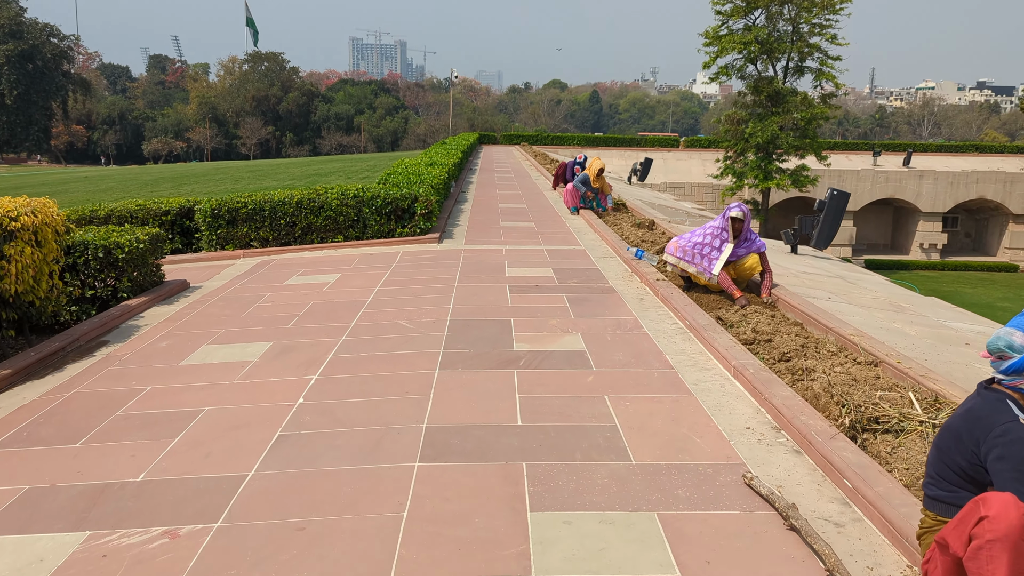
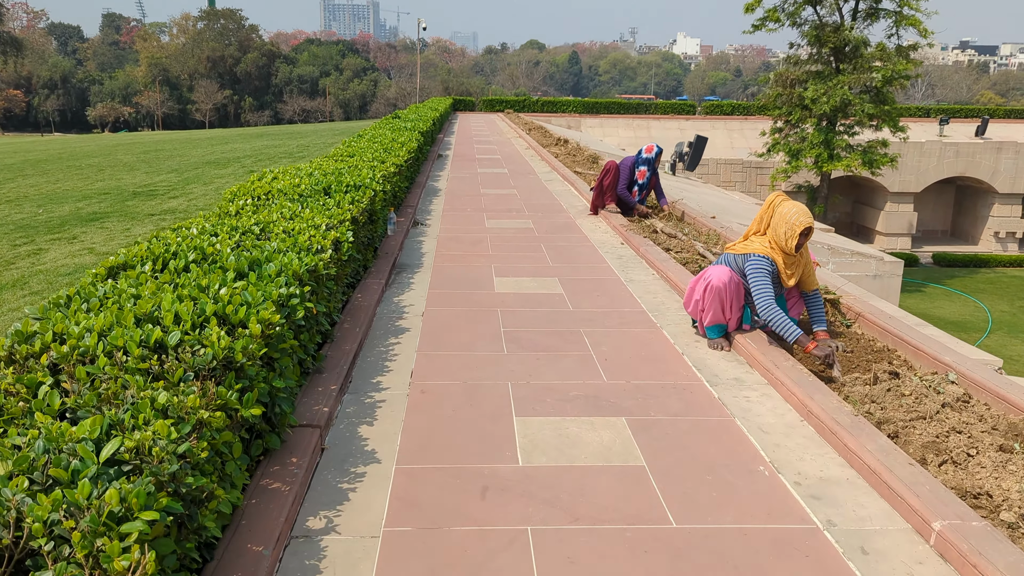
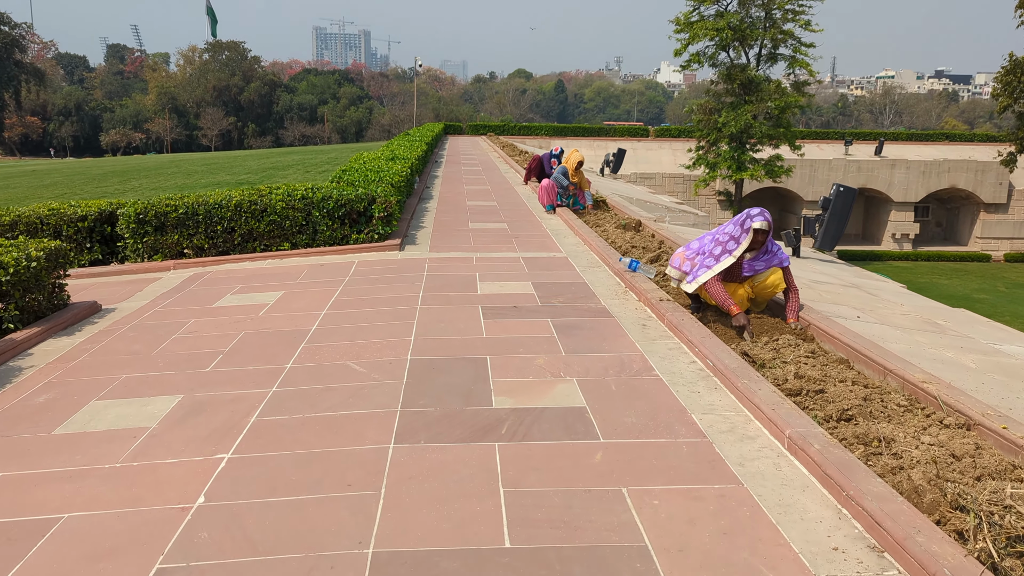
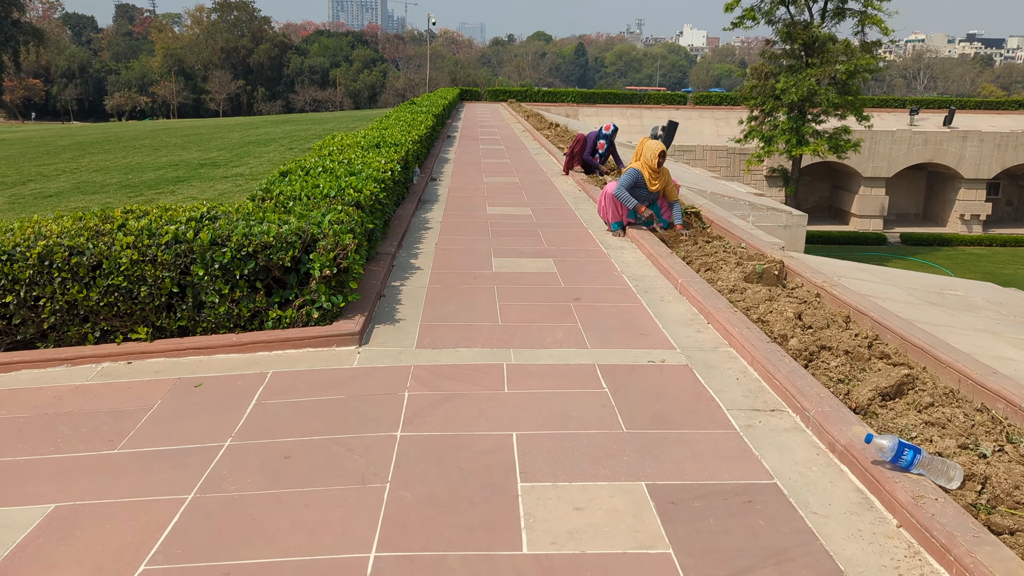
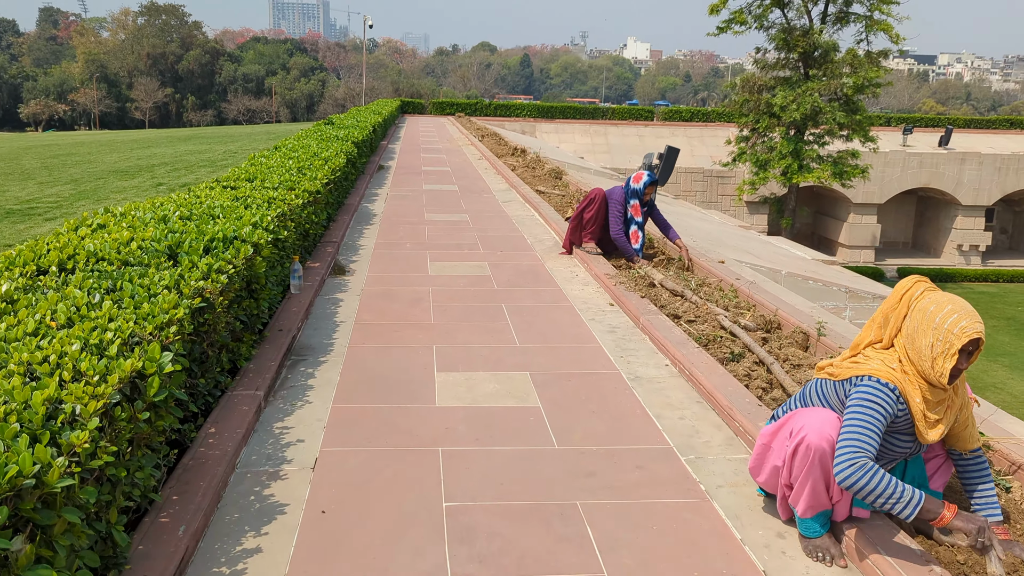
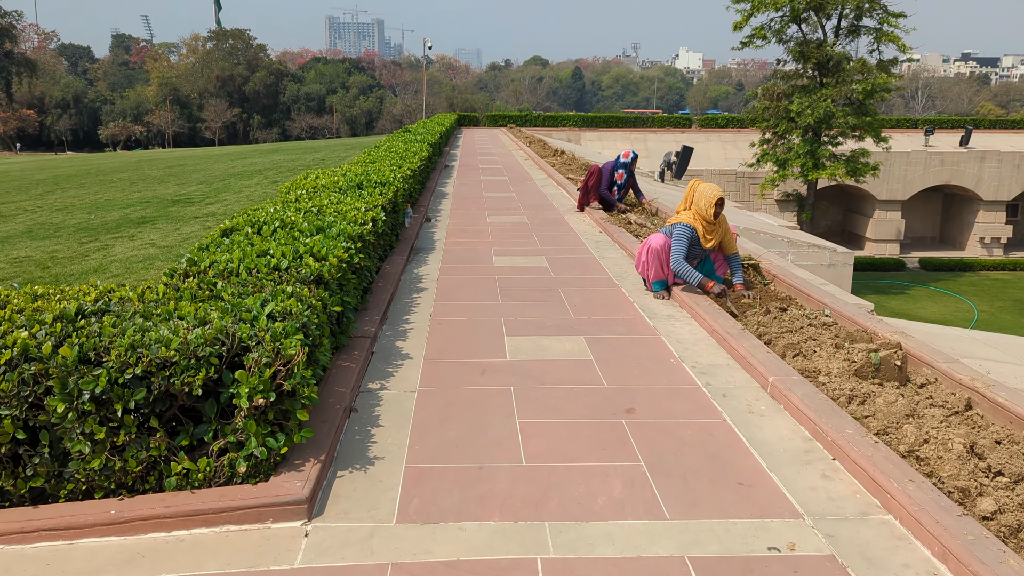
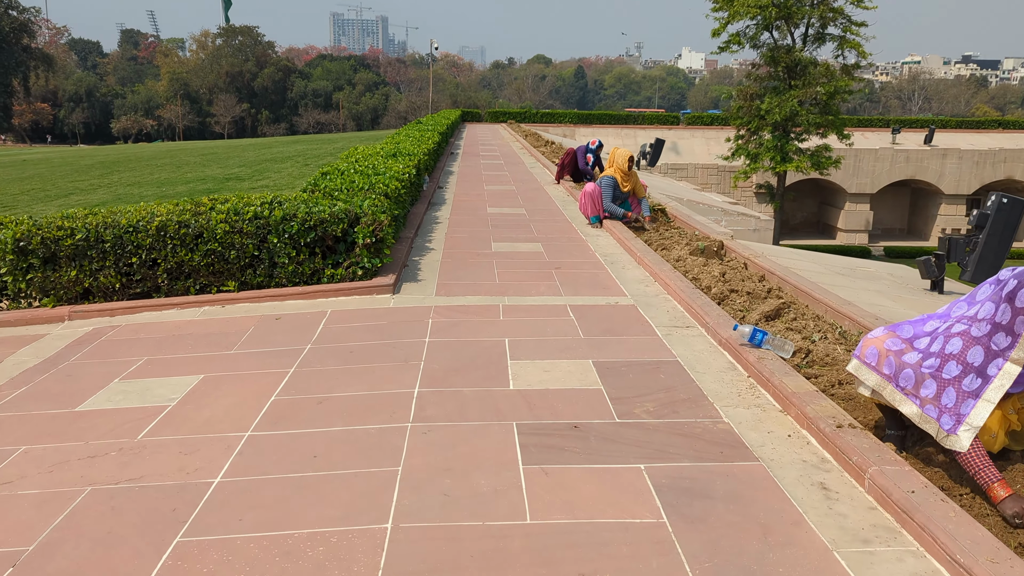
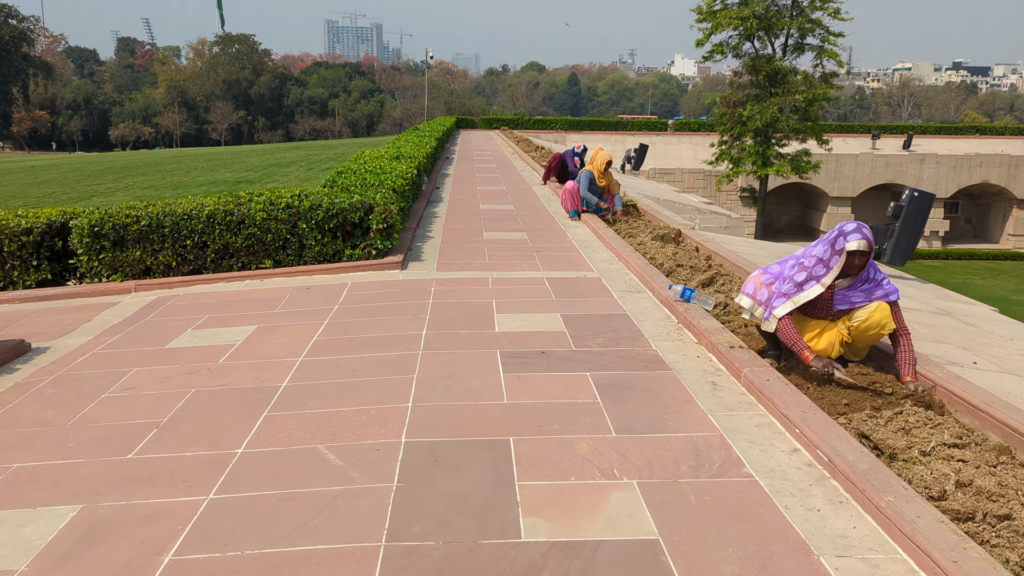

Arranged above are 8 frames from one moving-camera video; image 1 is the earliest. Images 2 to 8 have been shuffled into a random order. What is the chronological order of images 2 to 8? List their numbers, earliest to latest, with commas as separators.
3, 8, 7, 4, 6, 2, 5
